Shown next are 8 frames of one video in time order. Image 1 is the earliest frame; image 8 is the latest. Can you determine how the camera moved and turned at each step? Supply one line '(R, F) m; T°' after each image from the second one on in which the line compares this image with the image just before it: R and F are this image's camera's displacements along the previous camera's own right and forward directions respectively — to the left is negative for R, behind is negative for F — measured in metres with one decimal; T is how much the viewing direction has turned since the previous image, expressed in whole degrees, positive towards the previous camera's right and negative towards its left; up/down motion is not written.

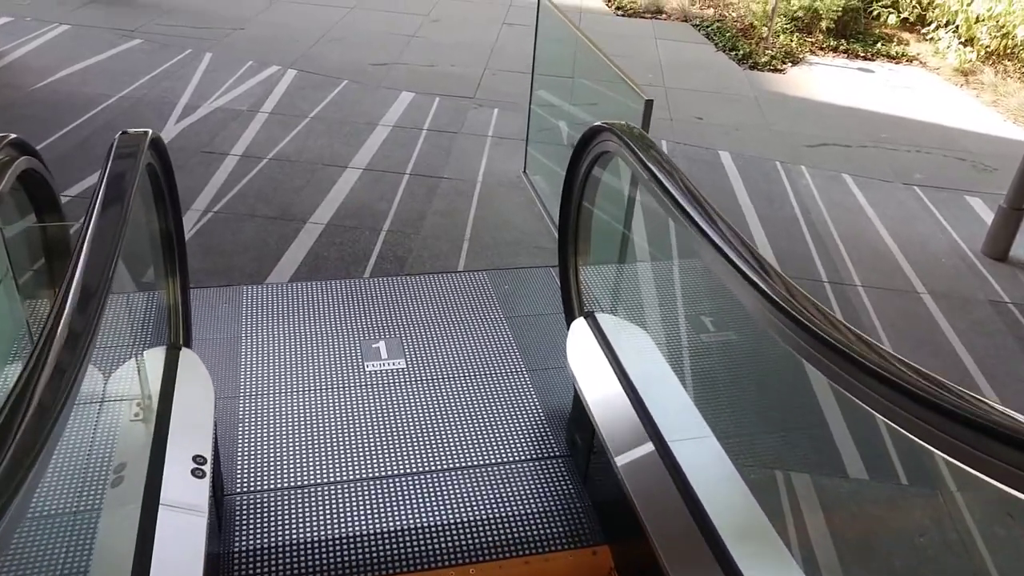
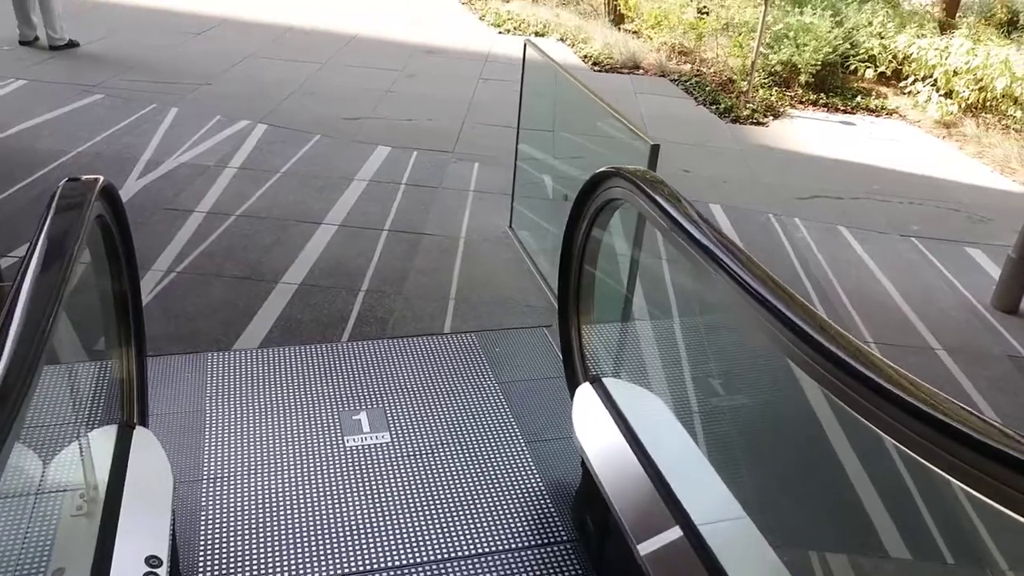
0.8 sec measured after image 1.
(-0.1, +0.3) m; +2°
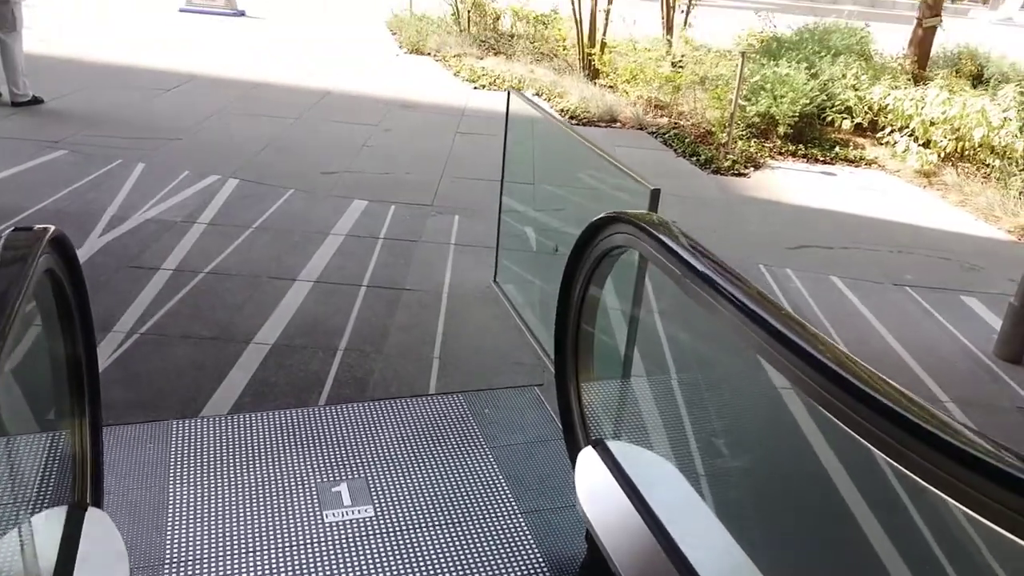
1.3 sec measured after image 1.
(-0.1, +0.2) m; +2°
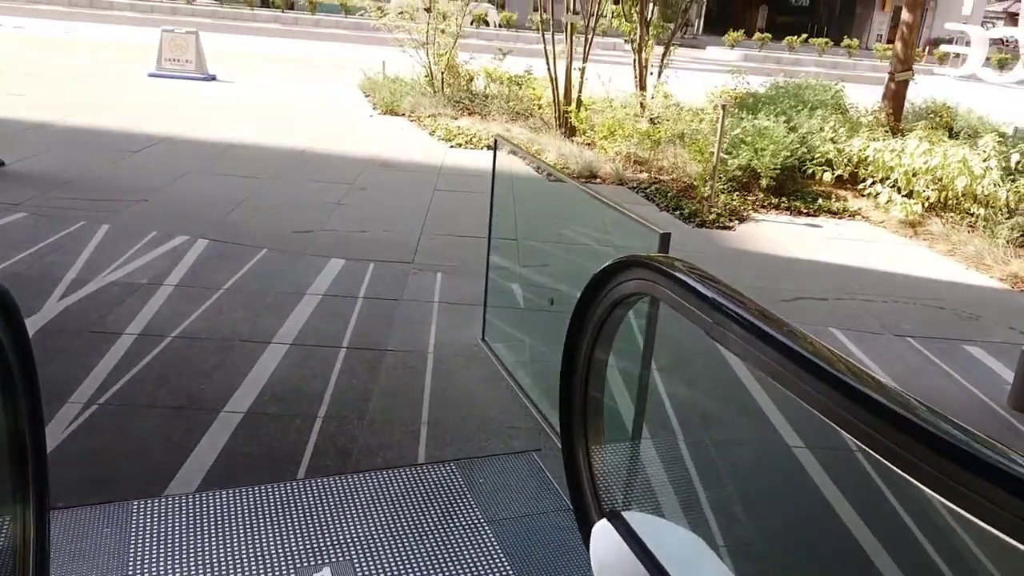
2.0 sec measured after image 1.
(-0.1, +0.3) m; +2°
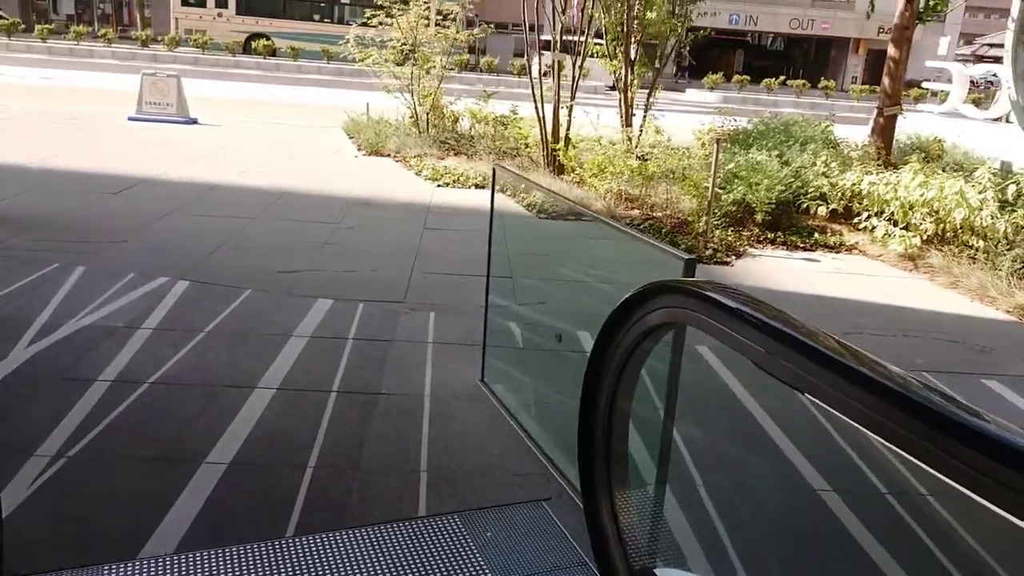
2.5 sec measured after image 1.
(-0.1, +0.2) m; +1°
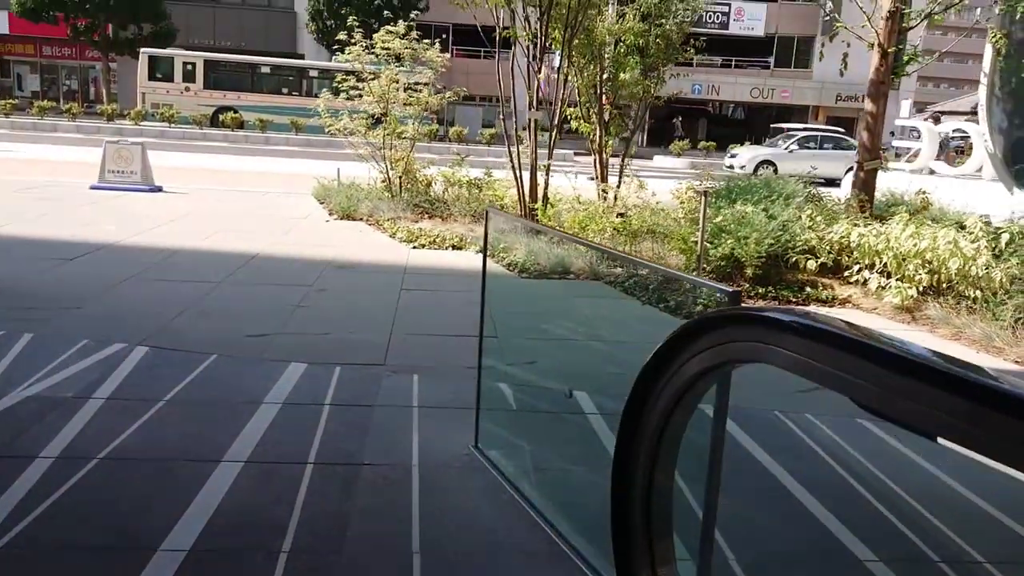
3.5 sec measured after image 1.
(-0.1, +0.4) m; +2°
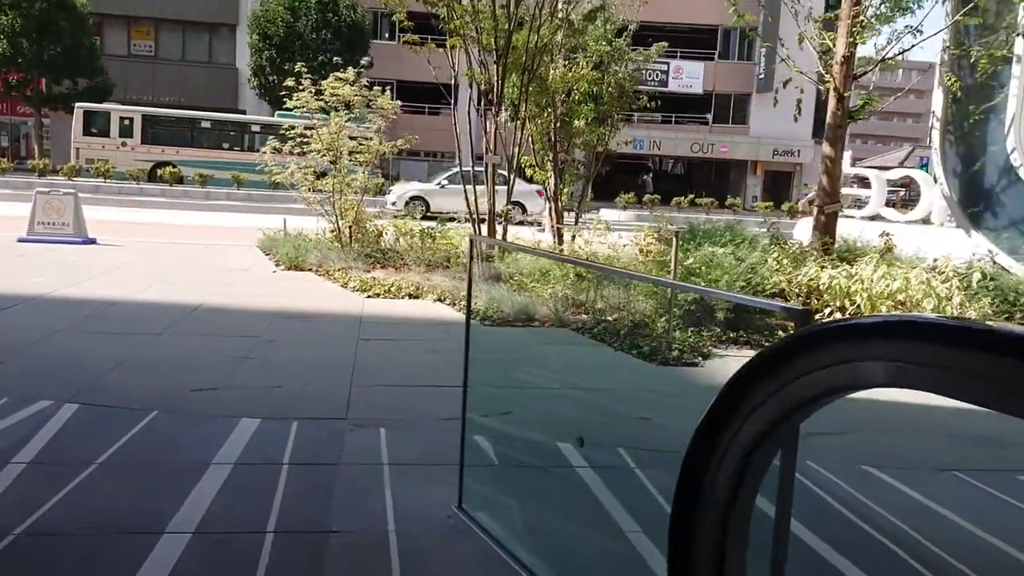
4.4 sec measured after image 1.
(-0.2, +0.4) m; +4°
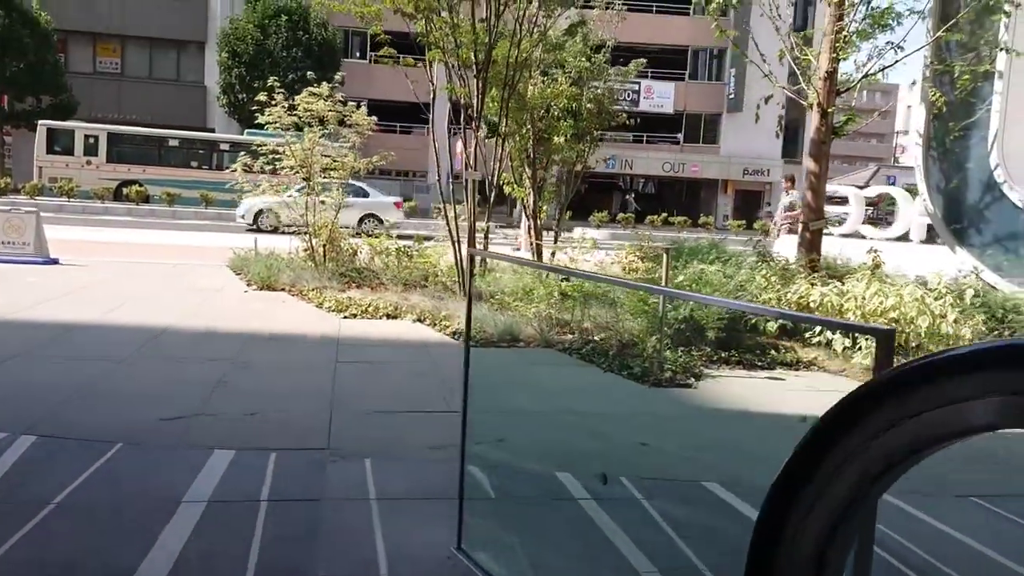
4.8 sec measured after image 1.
(-0.1, +0.3) m; +2°
